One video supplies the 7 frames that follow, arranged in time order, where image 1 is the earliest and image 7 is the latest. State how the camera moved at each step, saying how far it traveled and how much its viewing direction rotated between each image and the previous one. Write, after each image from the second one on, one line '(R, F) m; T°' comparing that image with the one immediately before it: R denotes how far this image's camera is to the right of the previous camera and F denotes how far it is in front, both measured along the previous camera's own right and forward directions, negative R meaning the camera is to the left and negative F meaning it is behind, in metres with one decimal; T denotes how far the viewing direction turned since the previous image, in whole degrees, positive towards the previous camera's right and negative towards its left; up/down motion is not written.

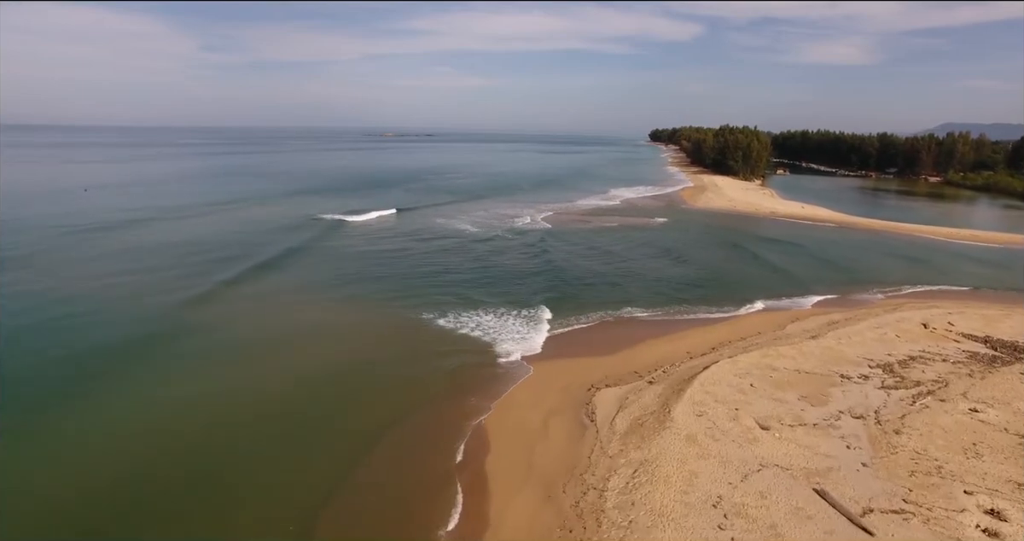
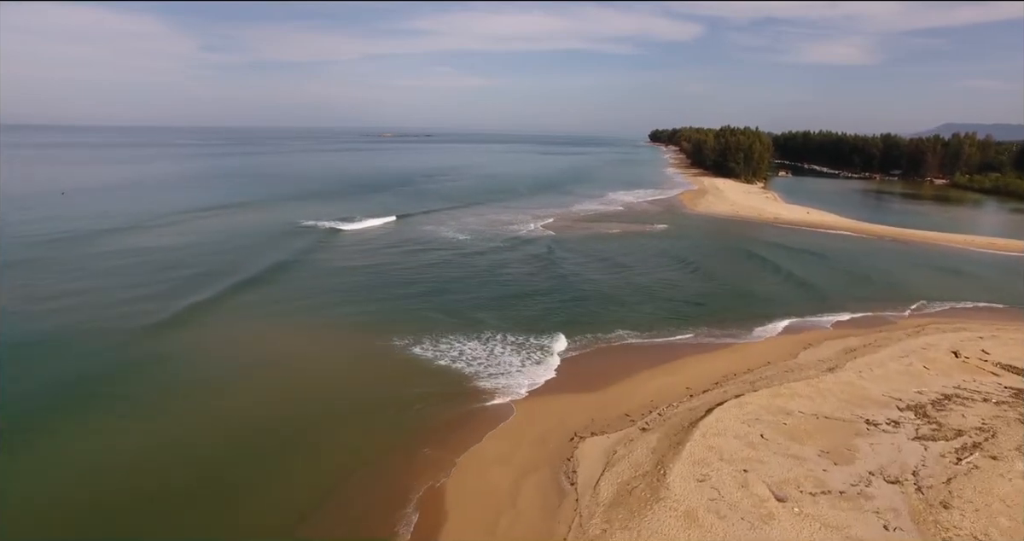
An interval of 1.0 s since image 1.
(+0.6, +1.9) m; 0°
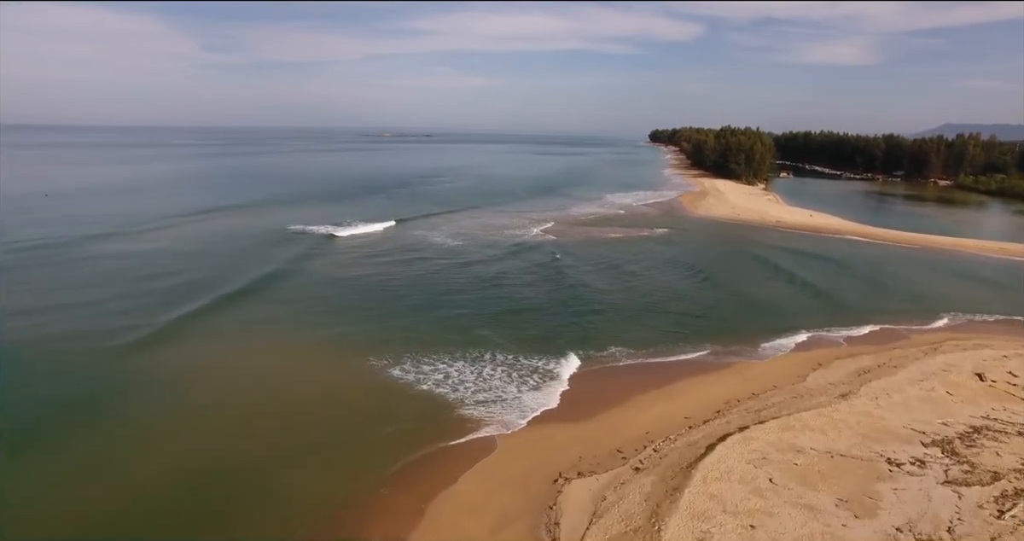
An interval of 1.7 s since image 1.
(+0.4, +1.3) m; 0°
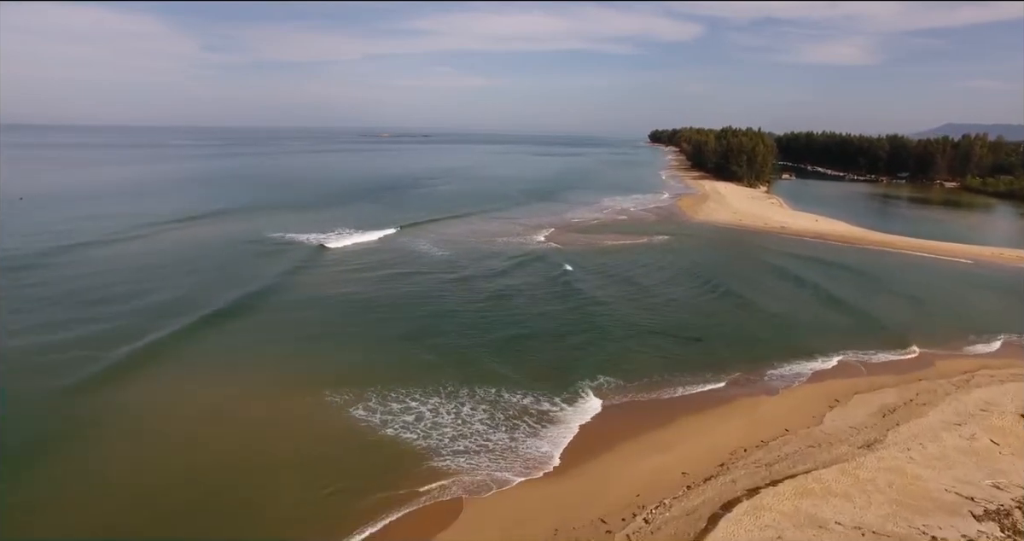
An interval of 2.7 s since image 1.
(+0.6, +1.8) m; 0°
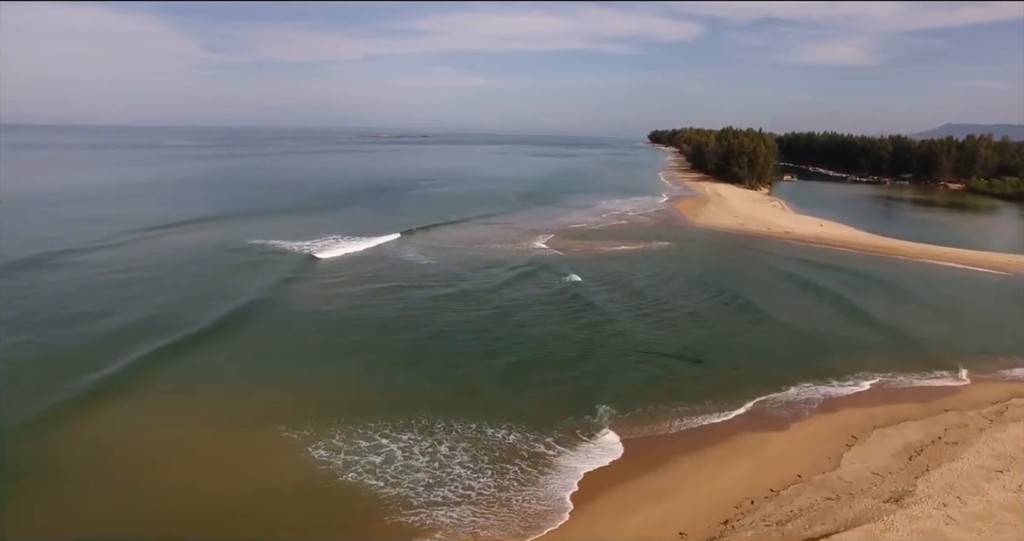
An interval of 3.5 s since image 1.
(+0.4, +1.4) m; 0°
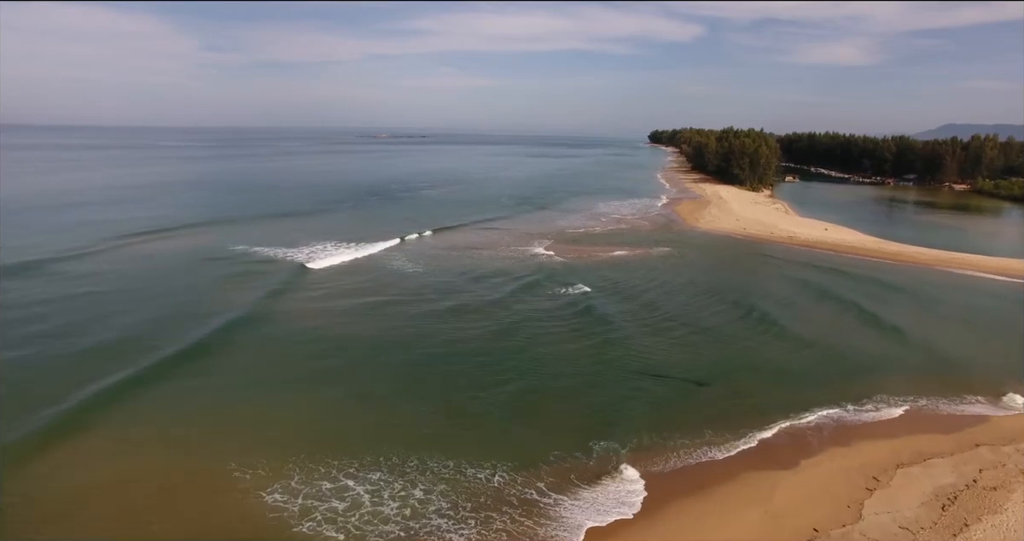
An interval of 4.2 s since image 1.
(+0.4, +1.3) m; 0°
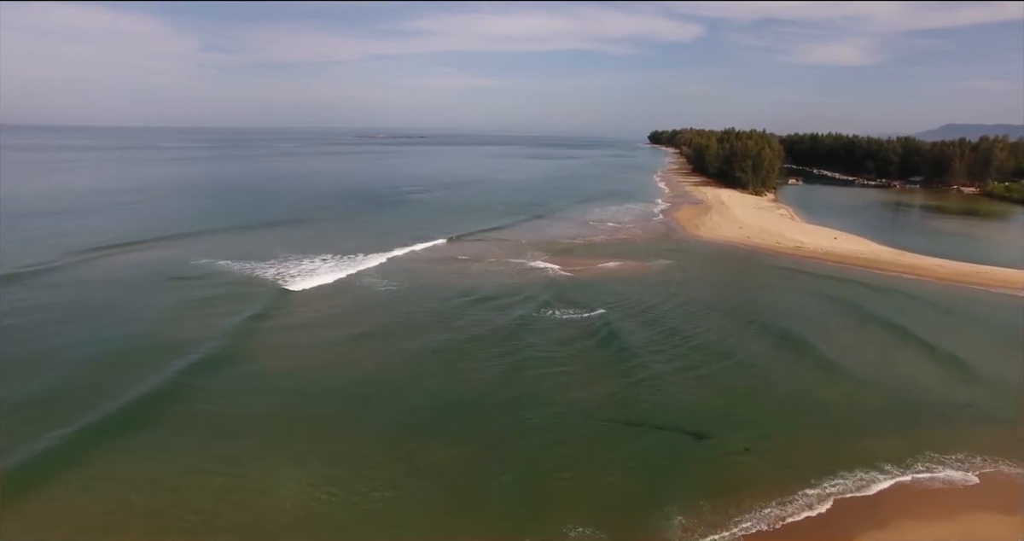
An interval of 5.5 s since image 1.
(+0.6, +2.3) m; 0°
